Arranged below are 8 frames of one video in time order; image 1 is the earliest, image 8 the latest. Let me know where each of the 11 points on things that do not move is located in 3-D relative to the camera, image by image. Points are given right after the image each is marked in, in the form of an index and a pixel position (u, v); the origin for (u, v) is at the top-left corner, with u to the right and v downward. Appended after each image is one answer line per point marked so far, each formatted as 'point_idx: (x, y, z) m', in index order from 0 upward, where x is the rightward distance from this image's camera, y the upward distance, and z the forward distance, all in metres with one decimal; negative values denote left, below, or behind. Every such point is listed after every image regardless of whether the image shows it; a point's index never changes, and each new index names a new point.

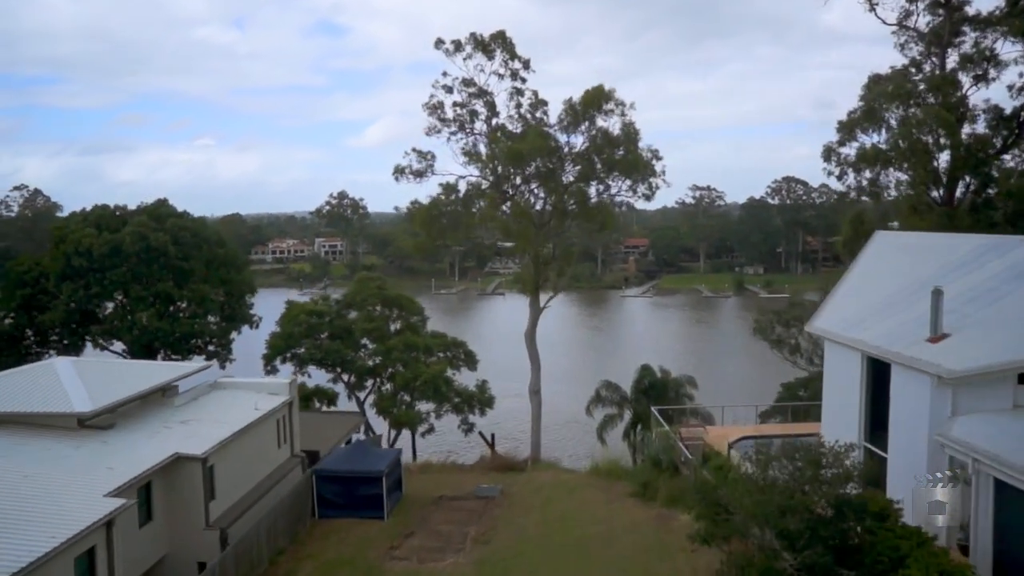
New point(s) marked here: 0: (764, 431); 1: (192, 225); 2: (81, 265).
0: (+4.5, -2.6, +12.8) m
1: (-7.8, +1.5, +17.4) m
2: (-9.5, +0.5, +15.7) m
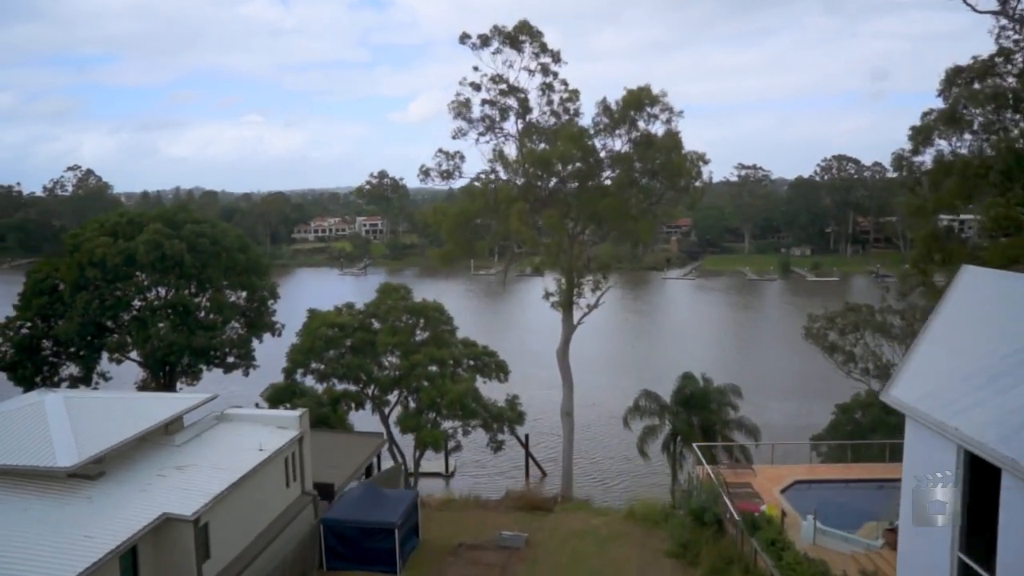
0: (+5.0, -3.0, +11.5) m
1: (-7.0, +1.3, +16.6) m
2: (-8.8, +0.2, +15.1) m
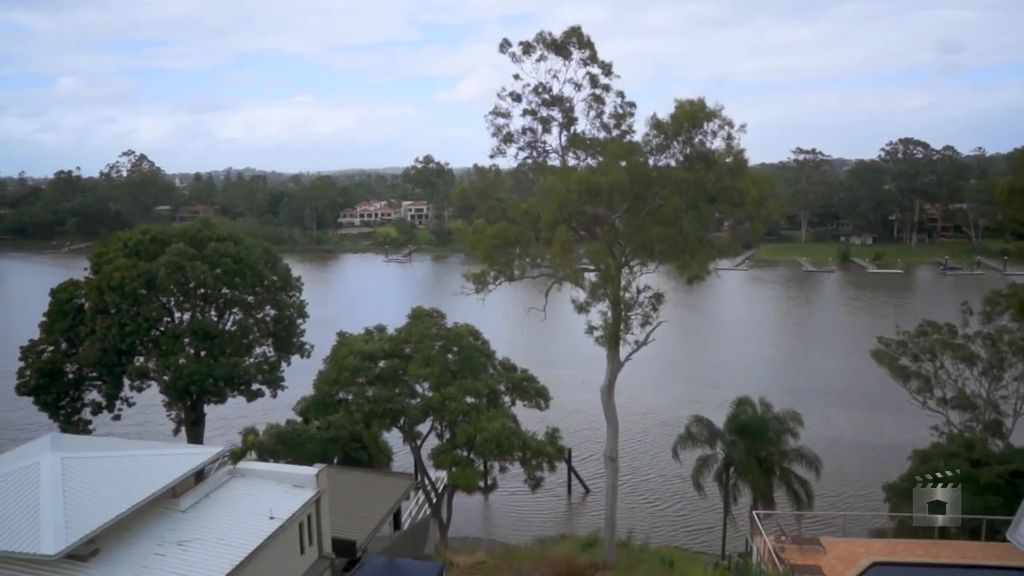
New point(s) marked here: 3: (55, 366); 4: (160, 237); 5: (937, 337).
0: (+5.5, -3.7, +10.0) m
1: (-6.1, +0.8, +15.8) m
2: (-8.0, -0.2, +14.4) m
3: (-9.5, -1.6, +14.7) m
4: (-7.6, +1.1, +15.5) m
5: (+10.8, -1.3, +18.2) m
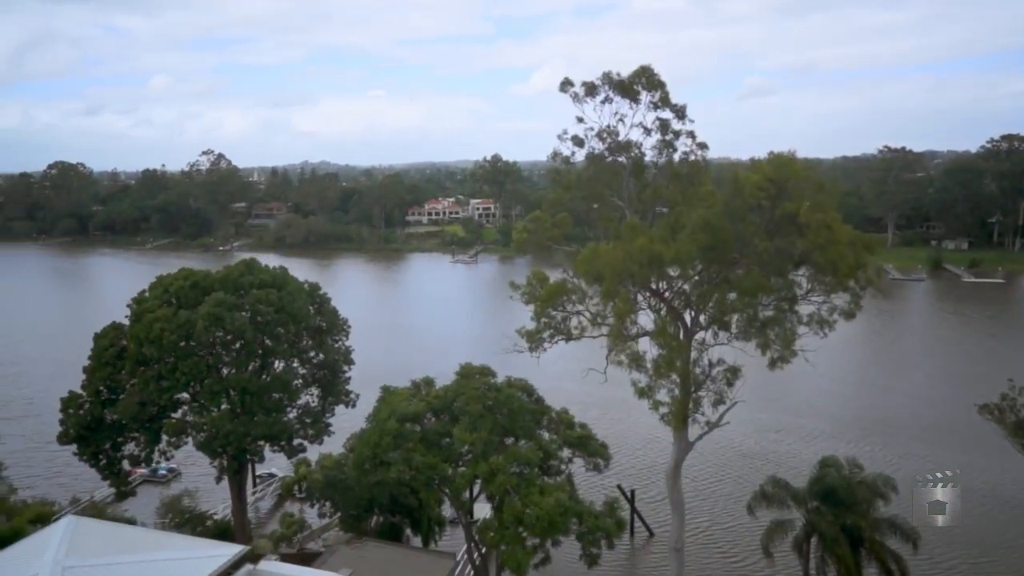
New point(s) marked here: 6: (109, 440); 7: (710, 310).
0: (+6.0, -5.0, +8.2) m
1: (-4.9, -0.2, +15.0) m
2: (-7.0, -1.2, +13.8) m
3: (-8.4, -2.6, +14.3) m
4: (-6.5, +0.1, +14.9) m
5: (+12.1, -2.5, +15.7) m
6: (-8.1, -3.0, +14.4) m
7: (+3.1, -0.4, +11.3) m
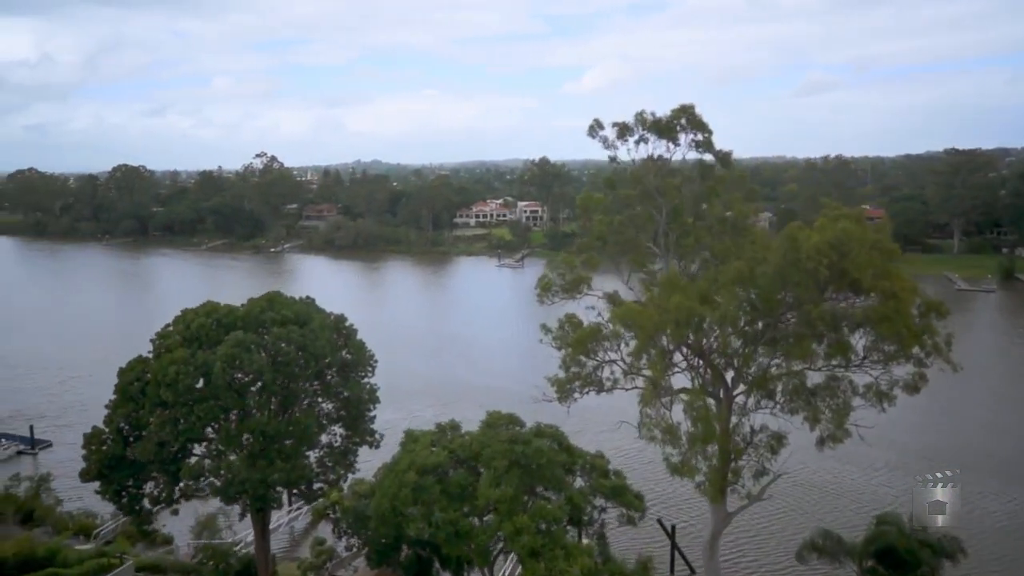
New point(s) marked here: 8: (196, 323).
0: (+6.1, -5.9, +7.0) m
1: (-4.3, -0.9, +14.5) m
2: (-6.4, -2.0, +13.5) m
3: (-7.8, -3.3, +14.1) m
4: (-5.8, -0.6, +14.5) m
5: (+12.7, -3.5, +14.1) m
6: (-7.5, -3.8, +14.1) m
7: (+3.5, -1.3, +10.3) m
8: (-6.4, -0.7, +14.4) m
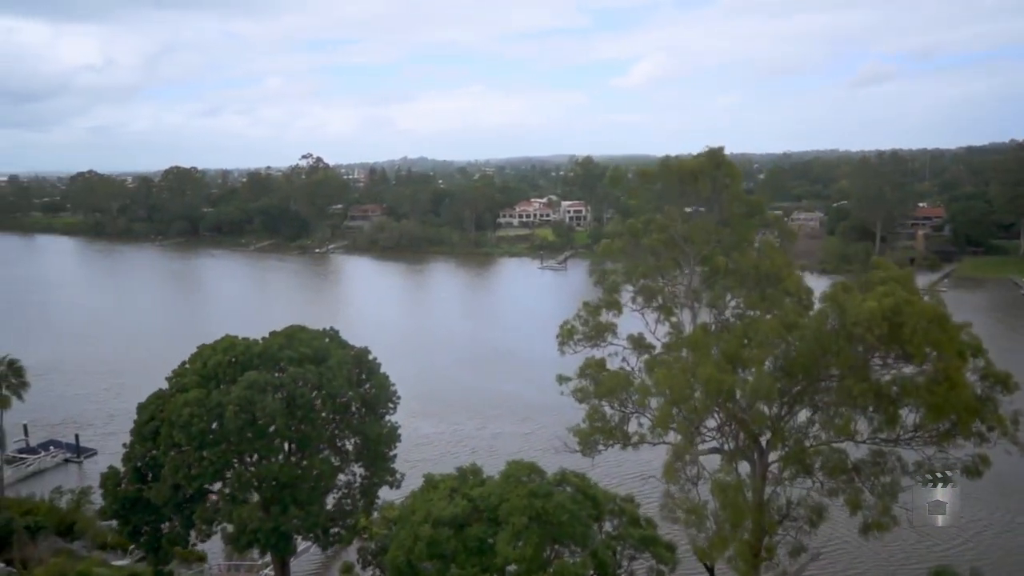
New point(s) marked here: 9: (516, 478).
0: (+6.0, -6.7, +5.9) m
1: (-3.8, -1.7, +14.1) m
2: (-6.0, -2.7, +13.2) m
3: (-7.4, -4.0, +13.9) m
4: (-5.4, -1.4, +14.2) m
5: (+13.1, -4.2, +12.6) m
6: (-7.1, -4.5, +13.9) m
7: (+3.6, -2.1, +9.4) m
8: (-5.9, -1.5, +14.1) m
9: (+0.1, -3.3, +12.8) m
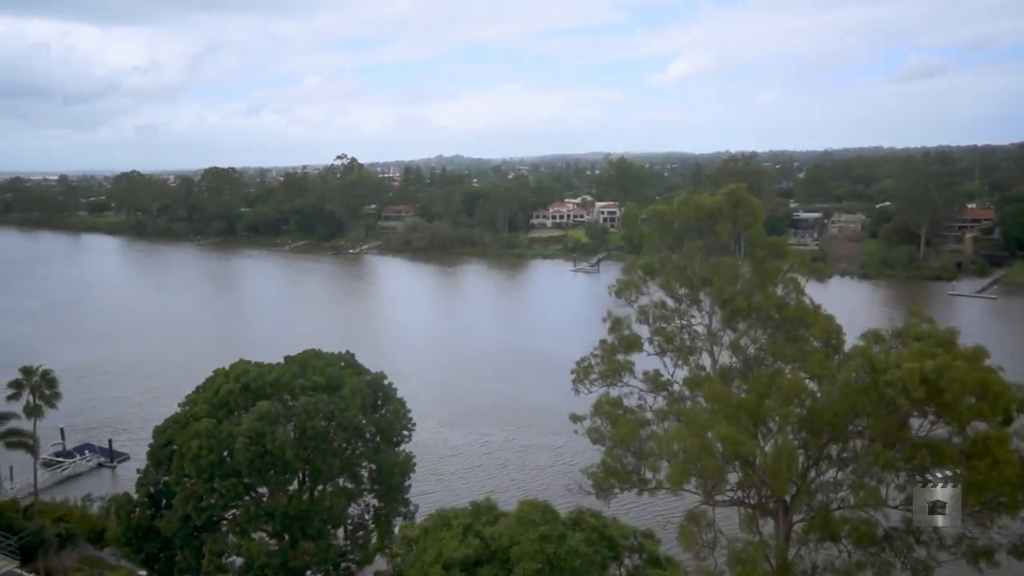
0: (+5.9, -7.3, +5.2) m
1: (-3.5, -2.2, +13.8) m
2: (-5.8, -3.3, +13.0) m
3: (-7.1, -4.6, +13.8) m
4: (-5.1, -1.9, +14.0) m
5: (+13.3, -4.9, +11.5) m
6: (-6.8, -5.0, +13.8) m
7: (+3.7, -2.7, +8.8) m
8: (-5.6, -2.0, +13.9) m
9: (+0.3, -3.9, +12.4) m
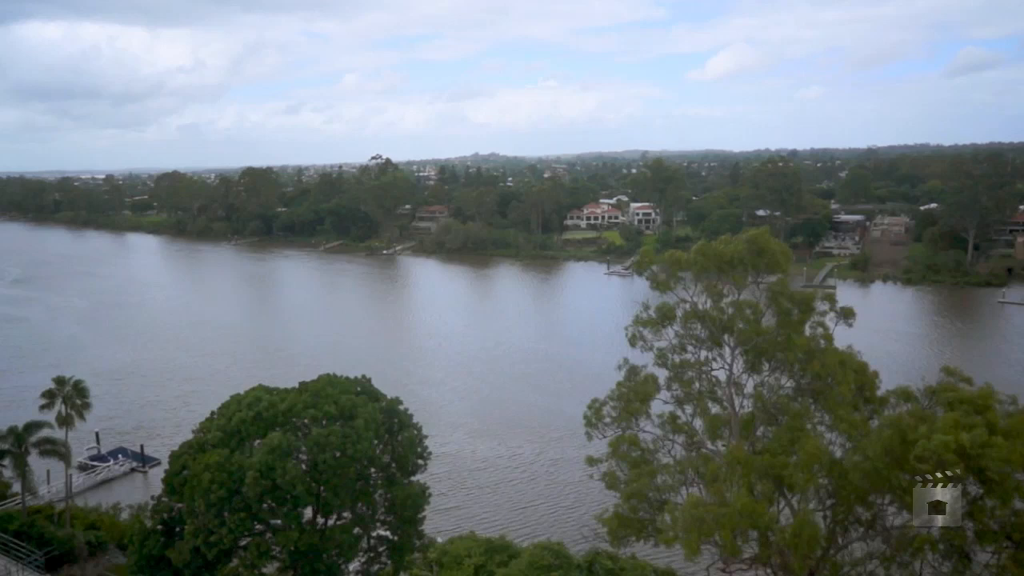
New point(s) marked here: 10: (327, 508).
0: (+5.7, -8.0, +4.5) m
1: (-3.2, -2.8, +13.5) m
2: (-5.5, -3.8, +12.8) m
3: (-6.8, -5.1, +13.7) m
4: (-4.8, -2.4, +13.8) m
5: (+13.5, -5.6, +10.4) m
6: (-6.5, -5.6, +13.7) m
7: (+3.7, -3.3, +8.1) m
8: (-5.3, -2.5, +13.8) m
9: (+0.5, -4.5, +11.9) m
10: (-3.4, -4.0, +13.2) m
